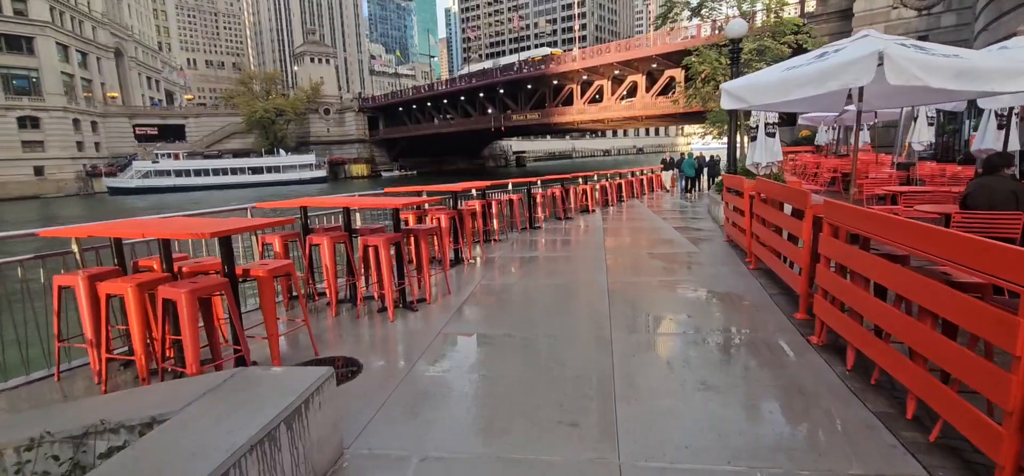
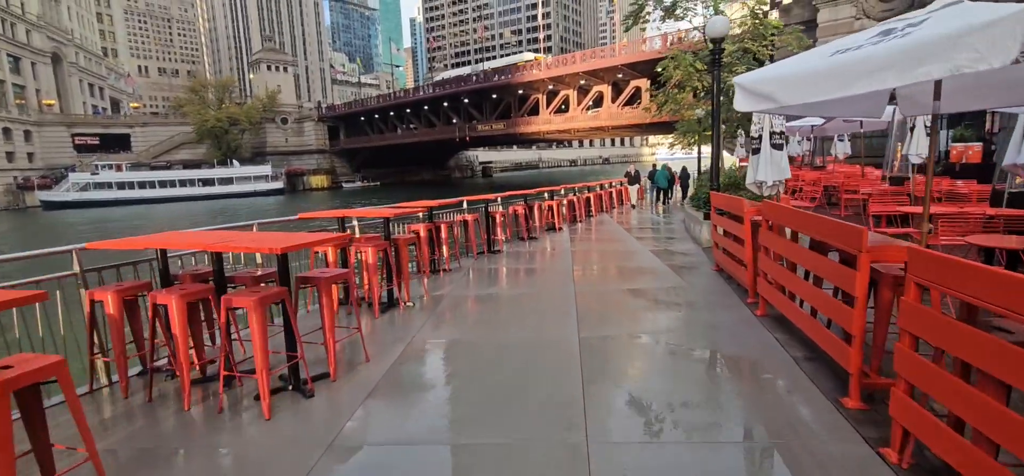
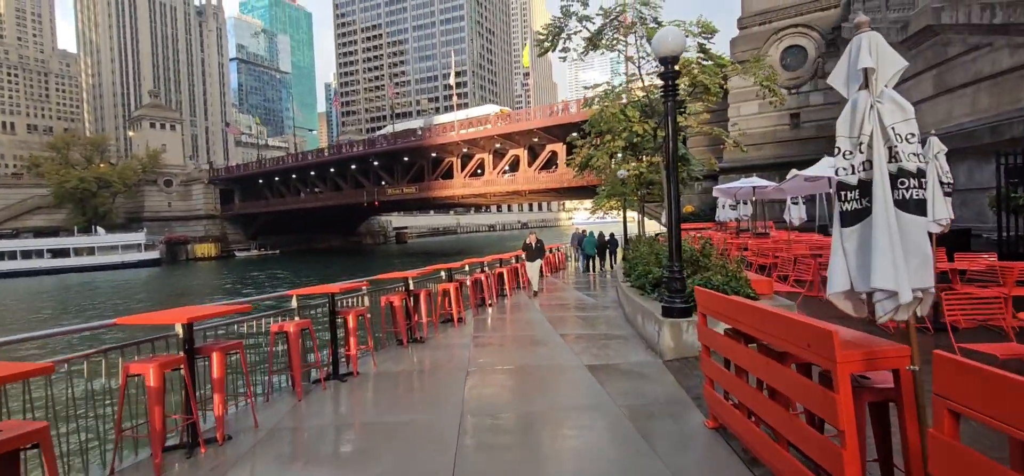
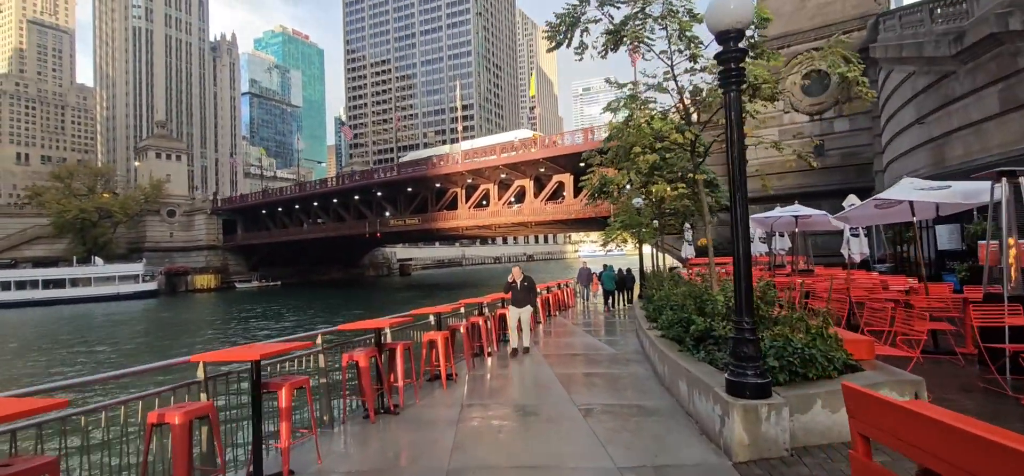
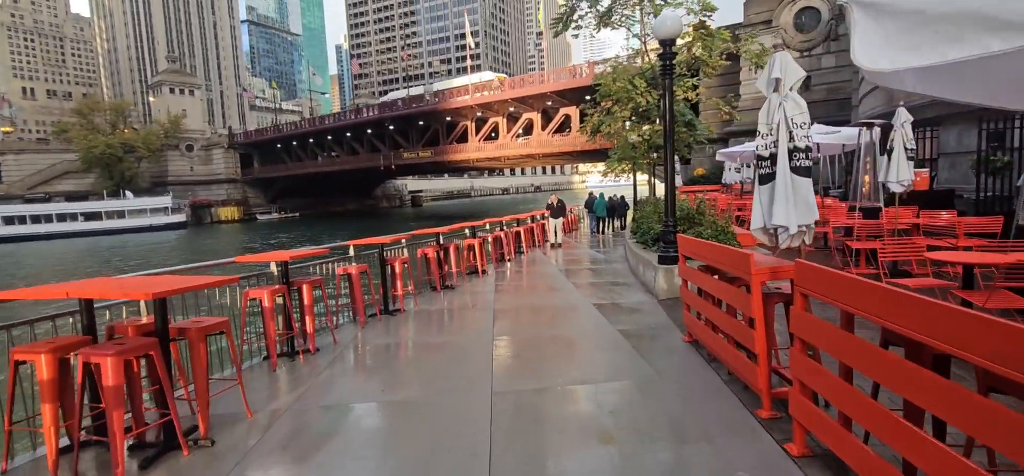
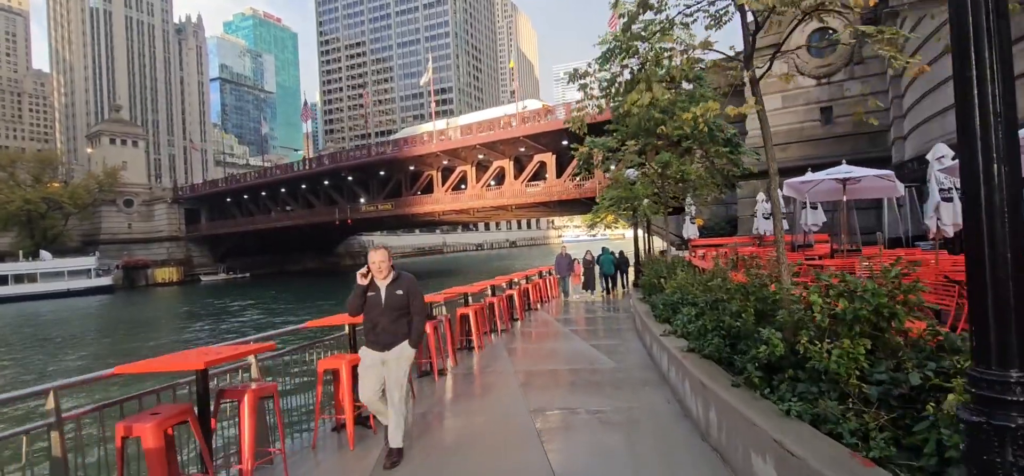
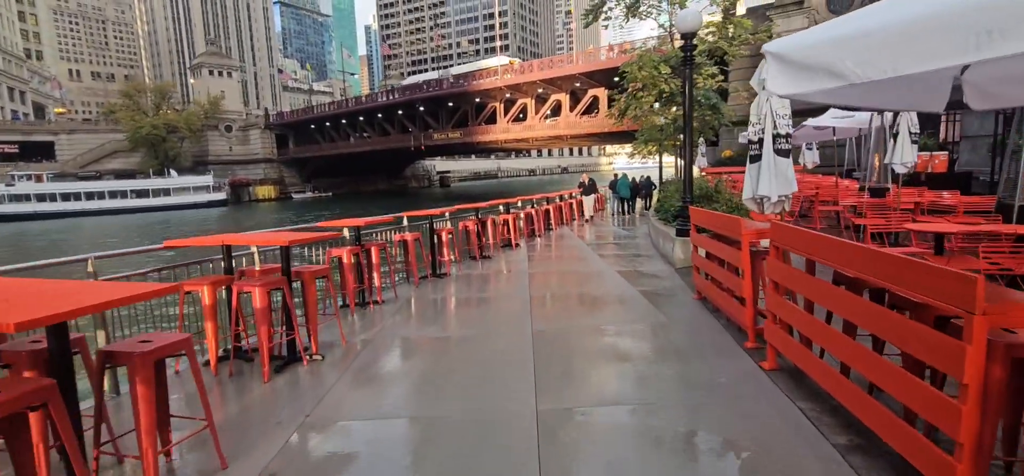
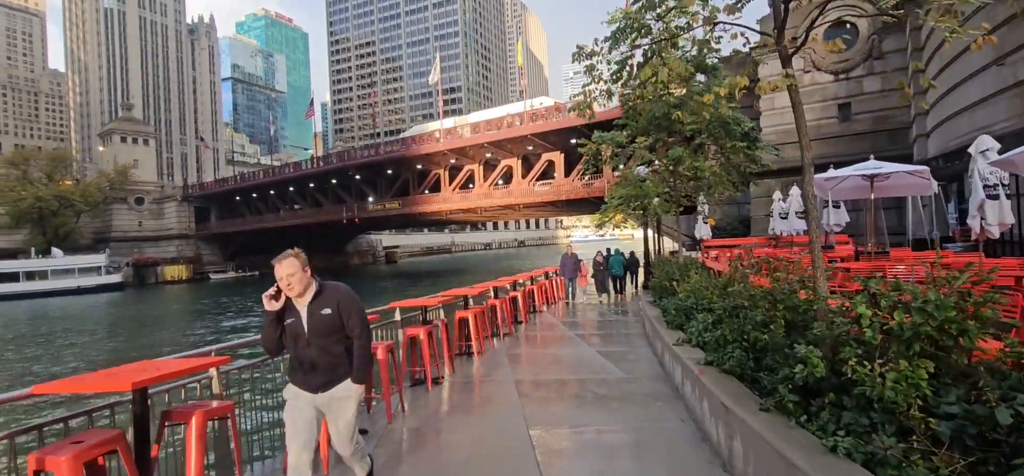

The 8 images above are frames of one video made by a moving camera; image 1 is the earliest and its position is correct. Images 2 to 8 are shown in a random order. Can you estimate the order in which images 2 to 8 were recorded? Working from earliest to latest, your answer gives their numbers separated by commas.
2, 7, 5, 3, 4, 6, 8
